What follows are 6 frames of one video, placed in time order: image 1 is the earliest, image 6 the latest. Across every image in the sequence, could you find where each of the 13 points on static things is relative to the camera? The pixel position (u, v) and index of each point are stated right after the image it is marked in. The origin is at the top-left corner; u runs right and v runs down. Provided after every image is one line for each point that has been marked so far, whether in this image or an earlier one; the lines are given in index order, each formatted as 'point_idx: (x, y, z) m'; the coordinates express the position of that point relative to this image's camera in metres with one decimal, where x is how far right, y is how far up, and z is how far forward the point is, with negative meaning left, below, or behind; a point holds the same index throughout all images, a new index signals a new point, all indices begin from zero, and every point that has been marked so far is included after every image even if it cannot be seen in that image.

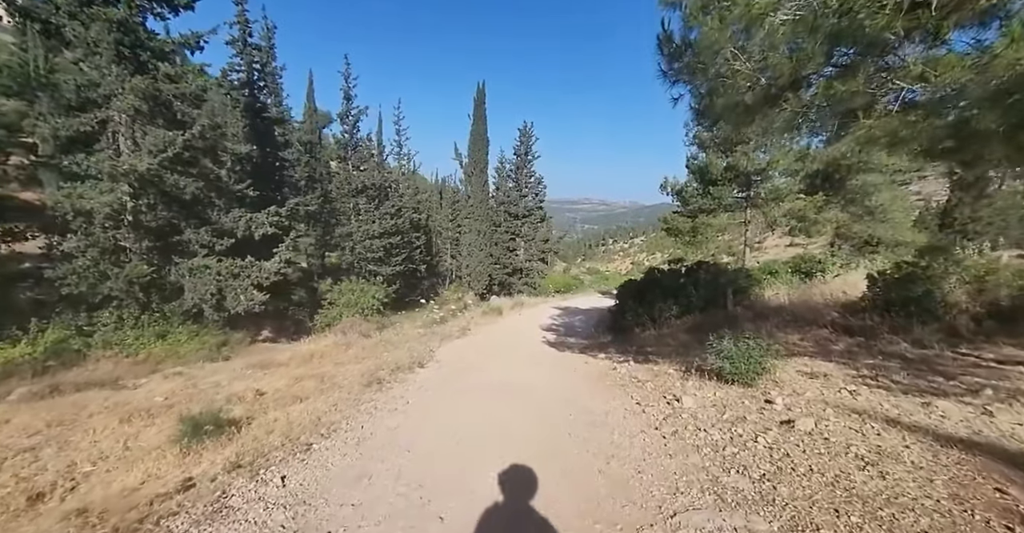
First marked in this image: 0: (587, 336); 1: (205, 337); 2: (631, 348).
0: (+2.6, -2.4, +13.5) m
1: (-10.9, -2.5, +13.8) m
2: (+3.1, -2.2, +10.2) m
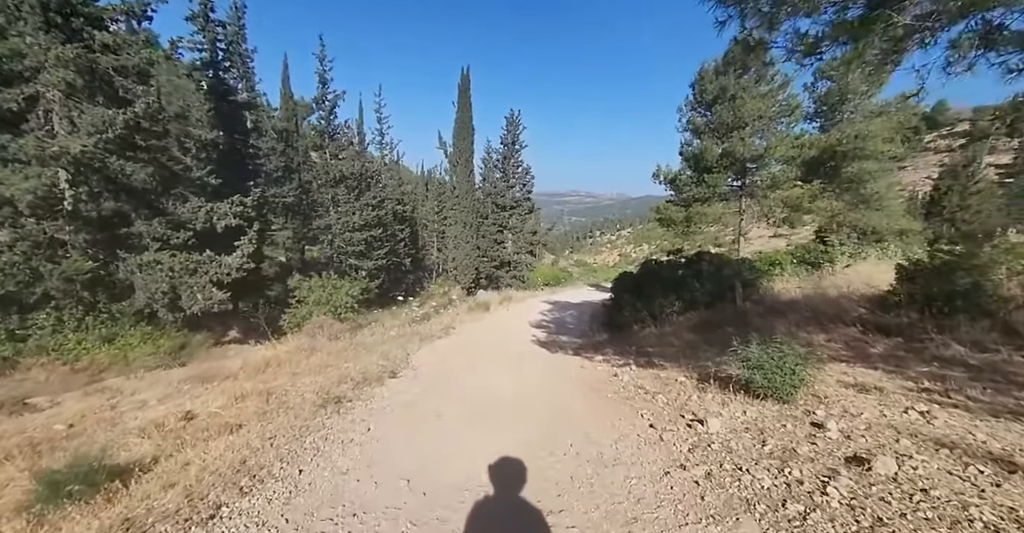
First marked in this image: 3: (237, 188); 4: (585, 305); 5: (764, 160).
0: (+2.2, -2.2, +12.6) m
1: (-11.3, -2.4, +12.4) m
2: (+2.8, -2.0, +9.3) m
3: (-13.8, +4.0, +19.4) m
4: (+3.7, -2.0, +19.7) m
5: (+12.6, +5.3, +19.5) m
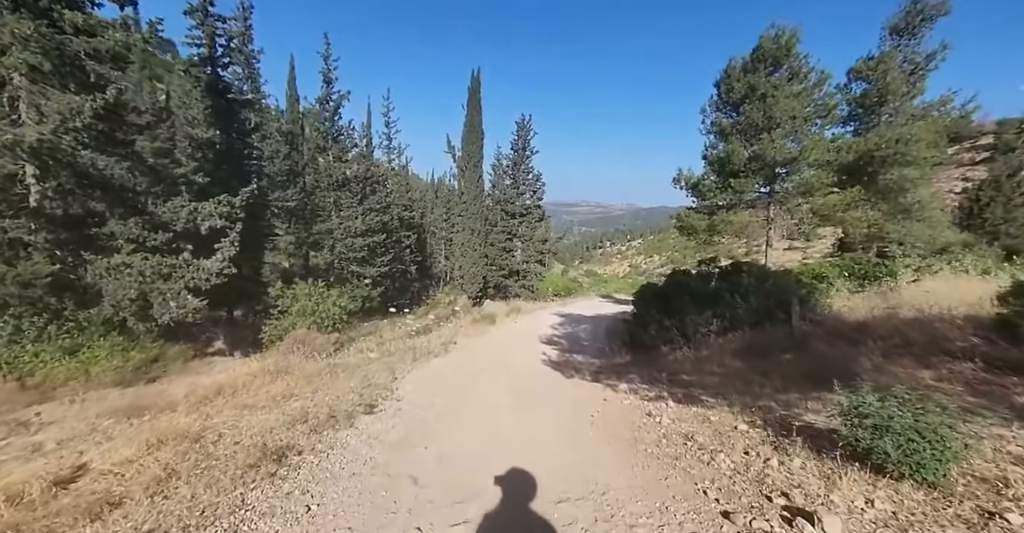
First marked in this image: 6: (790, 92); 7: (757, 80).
0: (+2.4, -2.5, +11.1) m
1: (-11.1, -2.5, +11.3) m
2: (+3.0, -2.2, +7.8) m
3: (-13.4, +3.7, +18.4) m
4: (+4.1, -2.5, +18.2) m
5: (+13.1, +4.7, +18.0) m
6: (+12.8, +8.0, +17.6) m
7: (+11.4, +8.7, +18.0) m
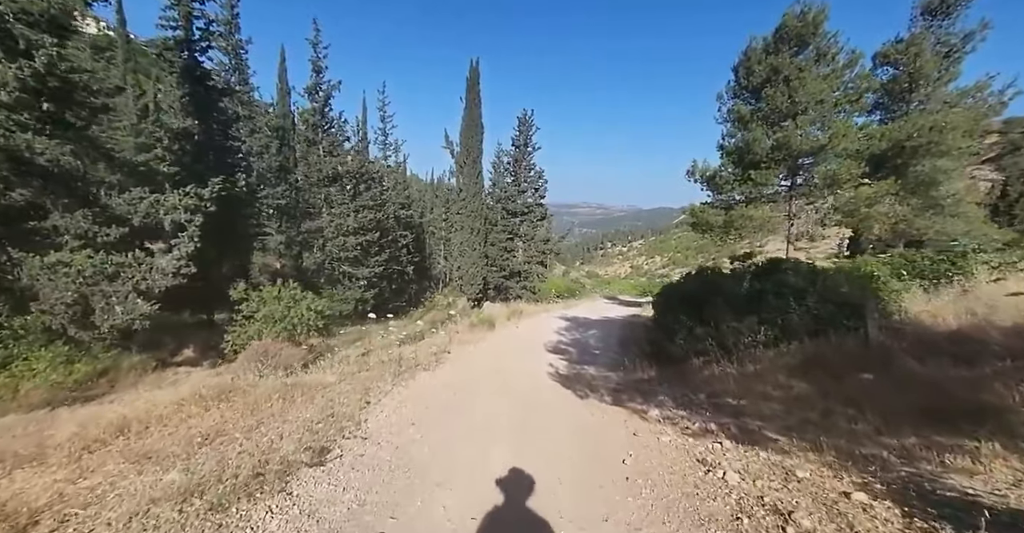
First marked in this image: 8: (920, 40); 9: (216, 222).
0: (+2.5, -2.4, +9.6) m
1: (-11.0, -2.5, +9.8) m
2: (+3.0, -2.1, +6.2) m
3: (-13.3, +3.7, +16.9) m
4: (+4.2, -2.4, +16.7) m
5: (+13.2, +4.7, +16.4) m
6: (+12.8, +8.1, +16.1) m
7: (+11.4, +8.7, +16.4) m
8: (+19.6, +10.9, +18.5) m
9: (-11.9, +1.8, +15.6) m
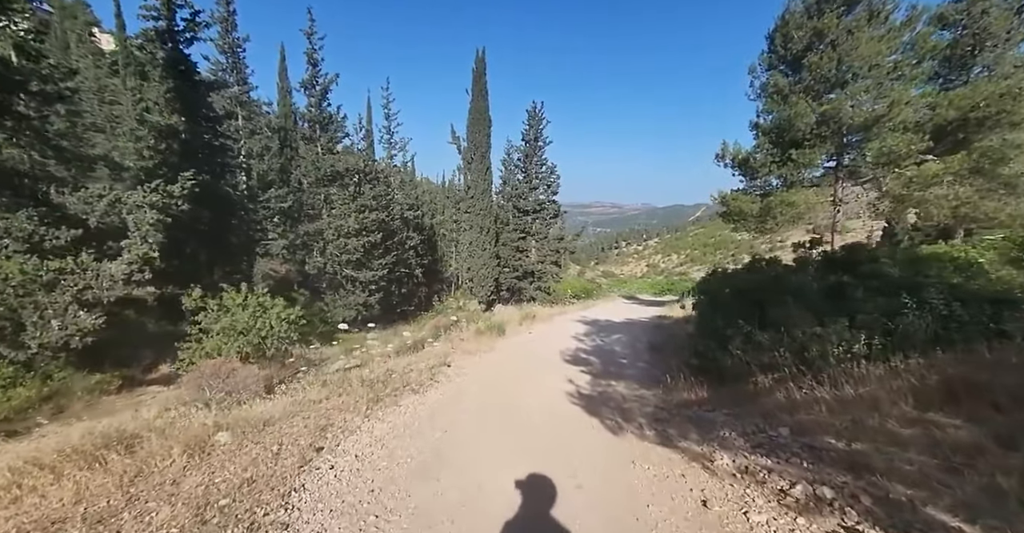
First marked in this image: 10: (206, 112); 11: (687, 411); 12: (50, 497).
0: (+2.7, -2.3, +7.7) m
1: (-10.8, -2.6, +8.4) m
2: (+3.1, -2.0, +4.4) m
3: (-13.0, +3.4, +15.7) m
4: (+4.7, -2.3, +14.8) m
5: (+13.5, +5.1, +14.3) m
6: (+13.0, +8.4, +14.0) m
7: (+11.6, +9.1, +14.4) m
8: (+19.8, +11.4, +16.1) m
9: (-11.6, +1.6, +14.3) m
10: (-13.5, +6.9, +16.9) m
11: (+2.6, -2.2, +5.8) m
12: (-3.7, -1.8, +3.1) m
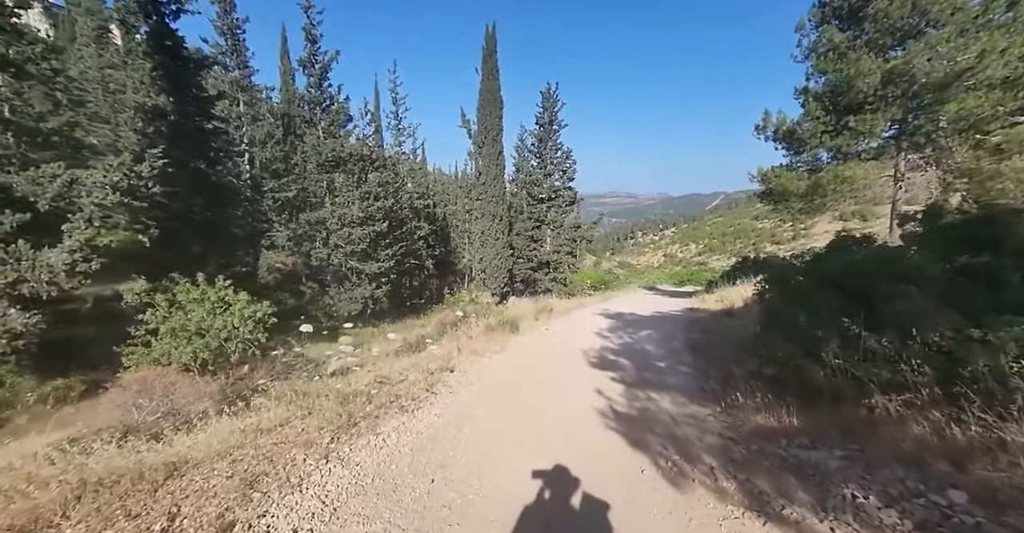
0: (+2.9, -2.0, +6.0) m
1: (-10.5, -2.5, +7.3) m
2: (+3.2, -1.8, +2.7) m
3: (-12.5, +3.8, +14.5) m
4: (+5.2, -1.8, +13.0) m
5: (+13.9, +5.6, +12.0) m
6: (+13.4, +8.9, +11.7) m
7: (+12.0, +9.6, +12.1) m
8: (+20.2, +12.0, +13.5) m
9: (-11.1, +1.9, +13.1) m
10: (-13.0, +7.2, +15.6) m
11: (+2.8, -1.9, +4.1) m
12: (-3.6, -1.7, +1.7) m
